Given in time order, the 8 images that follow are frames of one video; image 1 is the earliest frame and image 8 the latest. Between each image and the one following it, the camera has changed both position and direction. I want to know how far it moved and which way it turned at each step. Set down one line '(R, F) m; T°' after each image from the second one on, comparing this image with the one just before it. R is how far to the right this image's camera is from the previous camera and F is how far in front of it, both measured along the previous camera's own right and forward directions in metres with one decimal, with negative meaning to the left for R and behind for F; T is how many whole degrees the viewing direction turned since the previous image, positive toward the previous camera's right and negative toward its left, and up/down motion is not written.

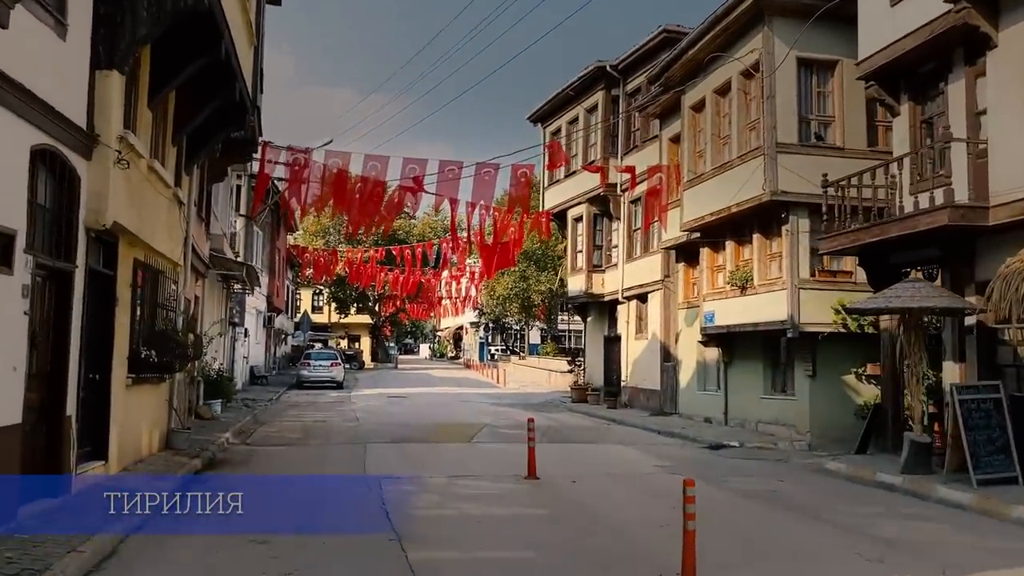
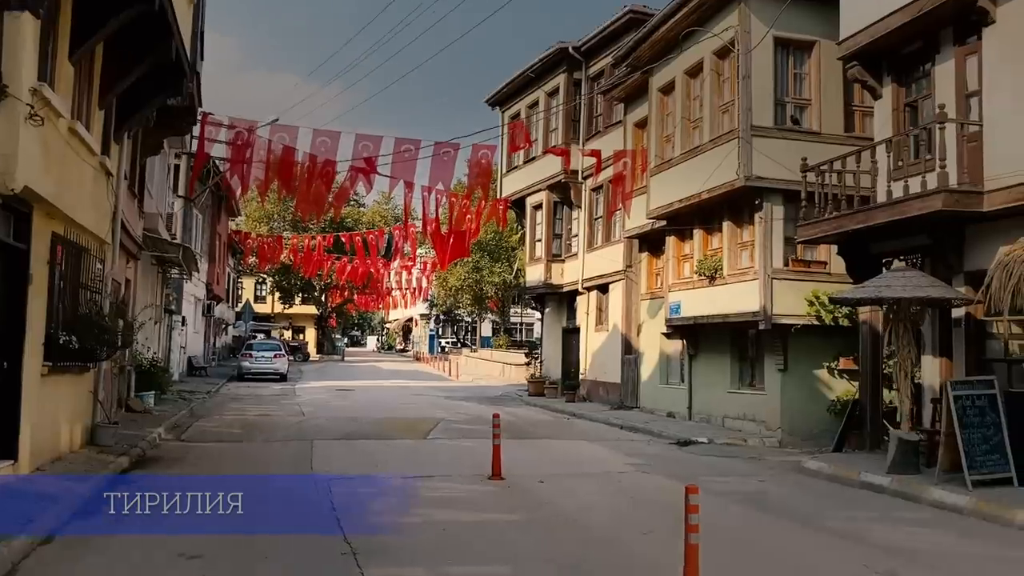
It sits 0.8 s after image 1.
(-0.2, +1.0) m; +3°
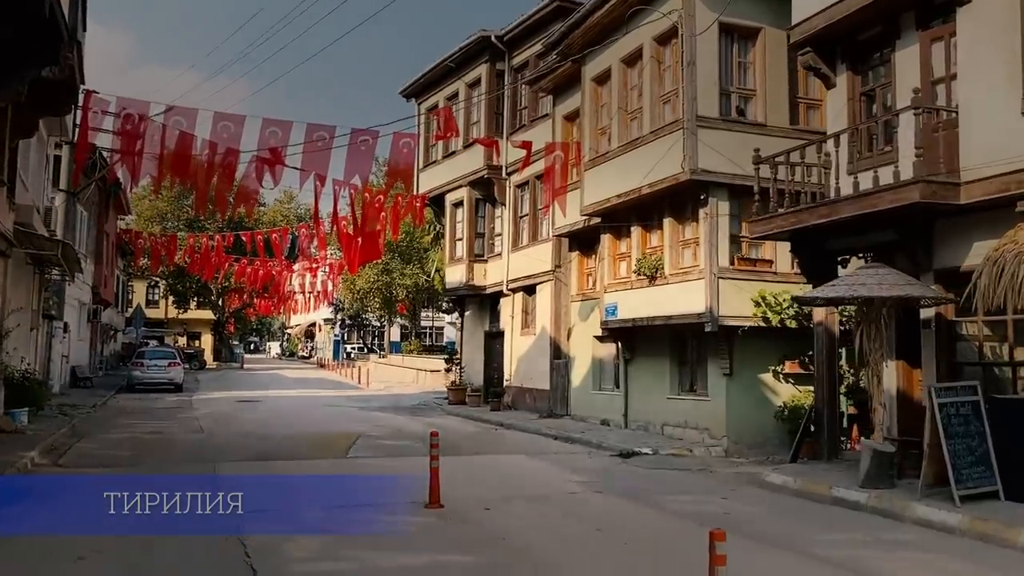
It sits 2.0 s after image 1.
(-0.4, +1.4) m; +6°
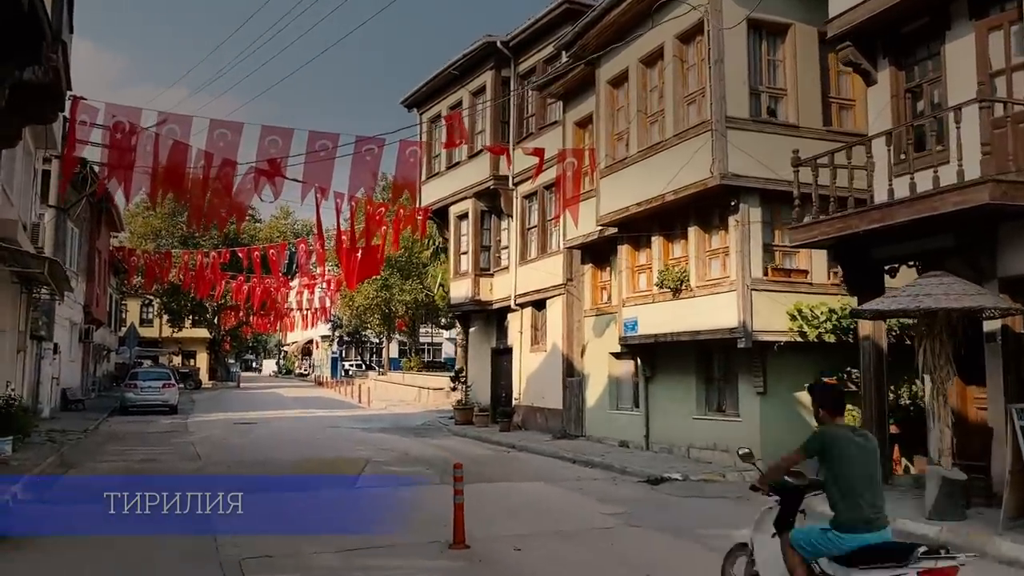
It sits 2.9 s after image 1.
(-0.4, +1.0) m; 0°
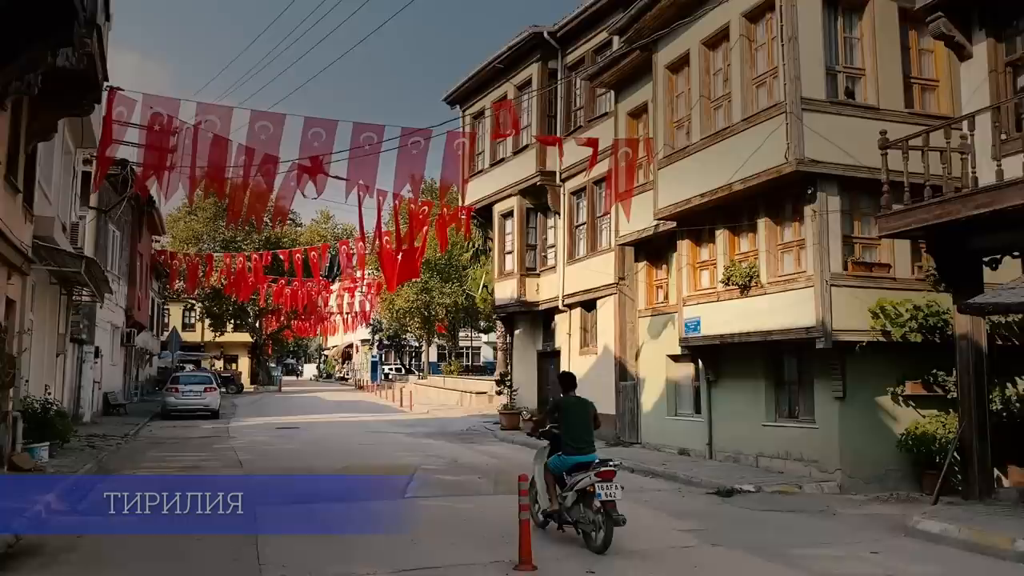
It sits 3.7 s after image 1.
(-0.3, +0.9) m; -2°
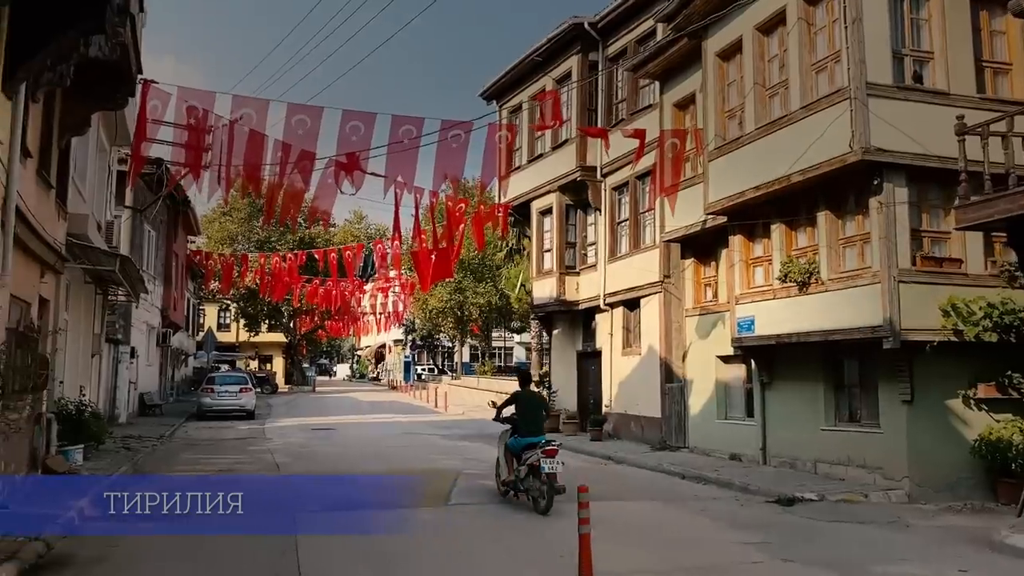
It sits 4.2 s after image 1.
(-0.2, +0.6) m; -2°
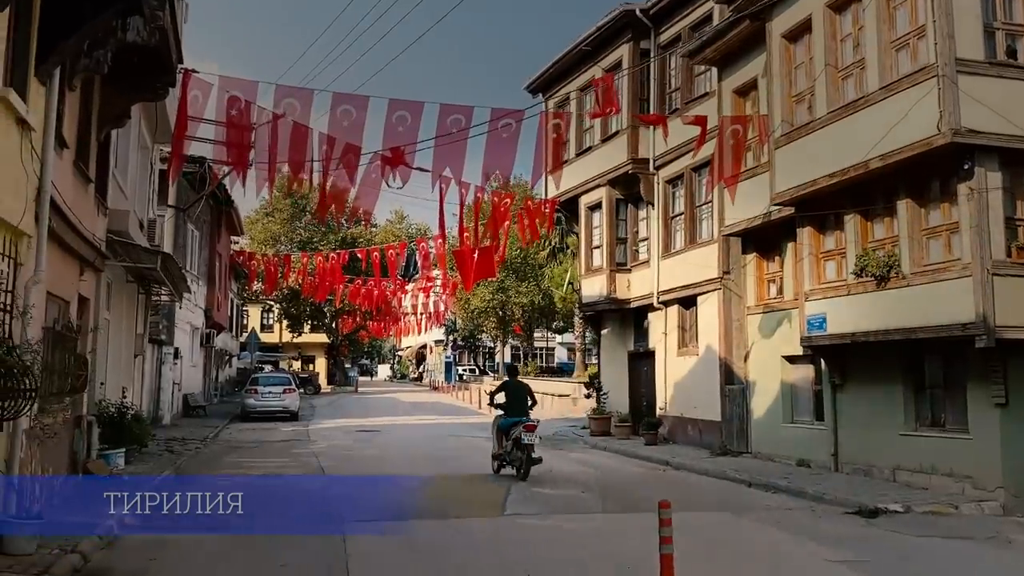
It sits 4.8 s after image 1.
(-0.3, +0.7) m; -3°
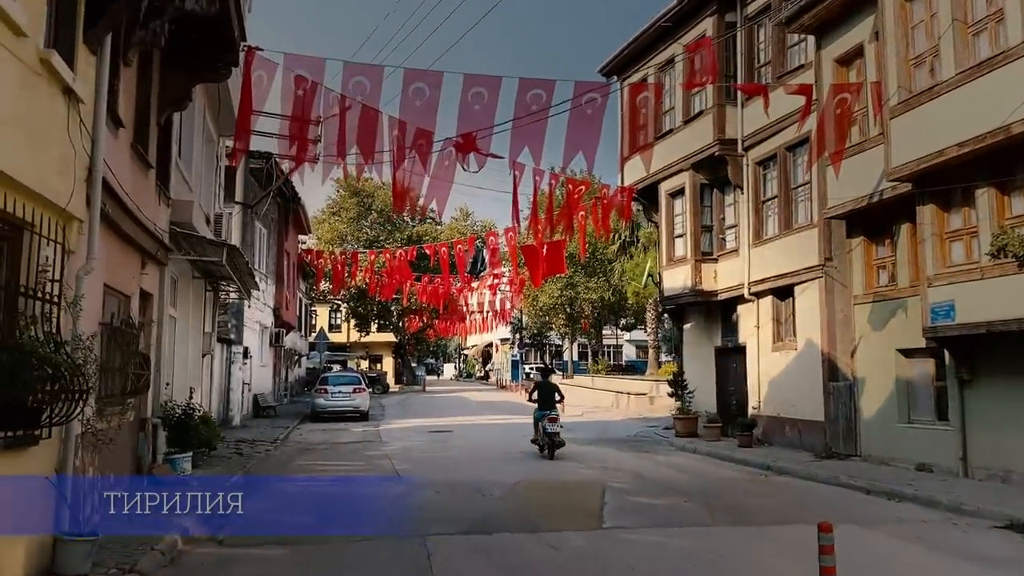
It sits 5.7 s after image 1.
(-0.4, +1.1) m; -4°
